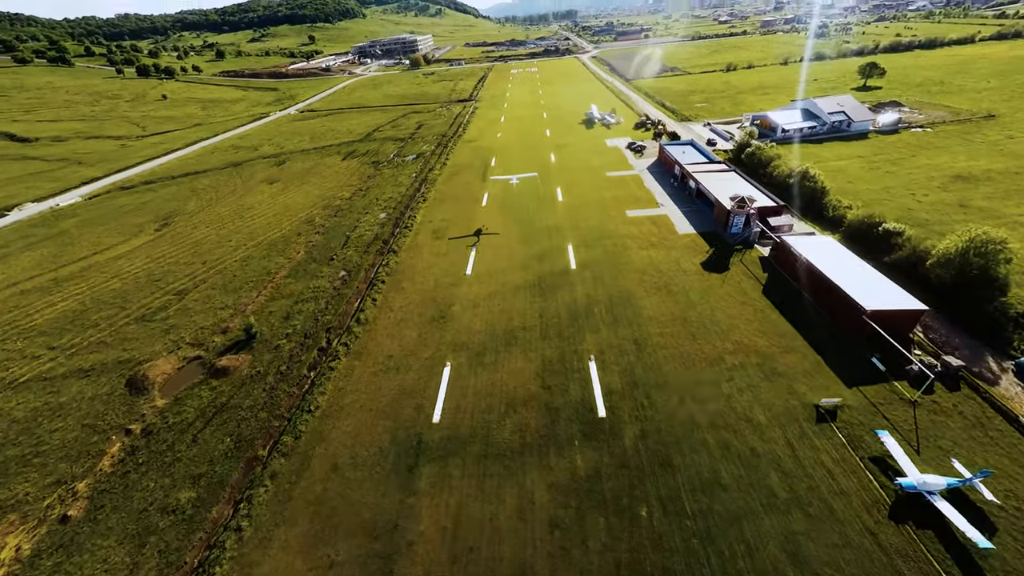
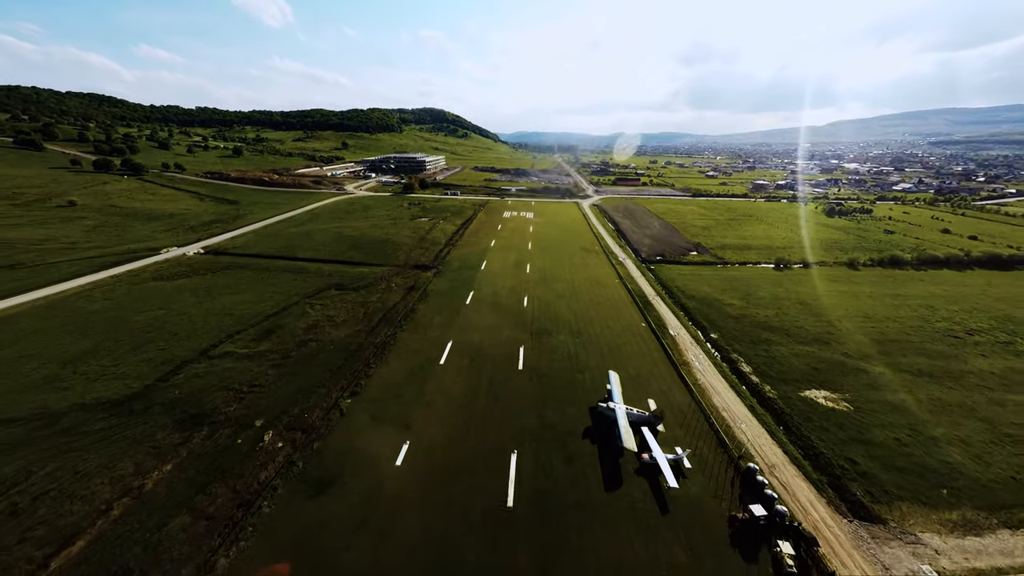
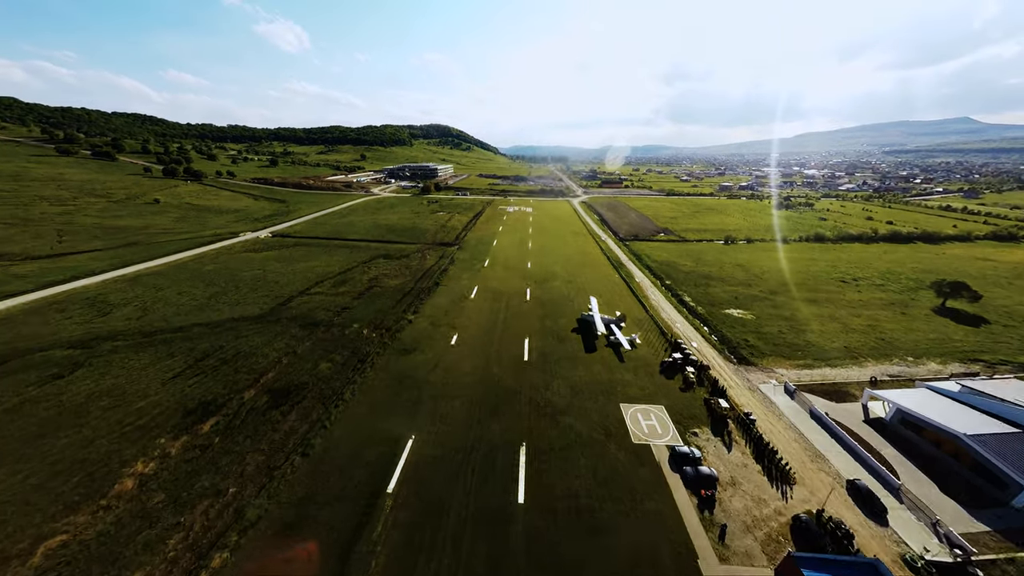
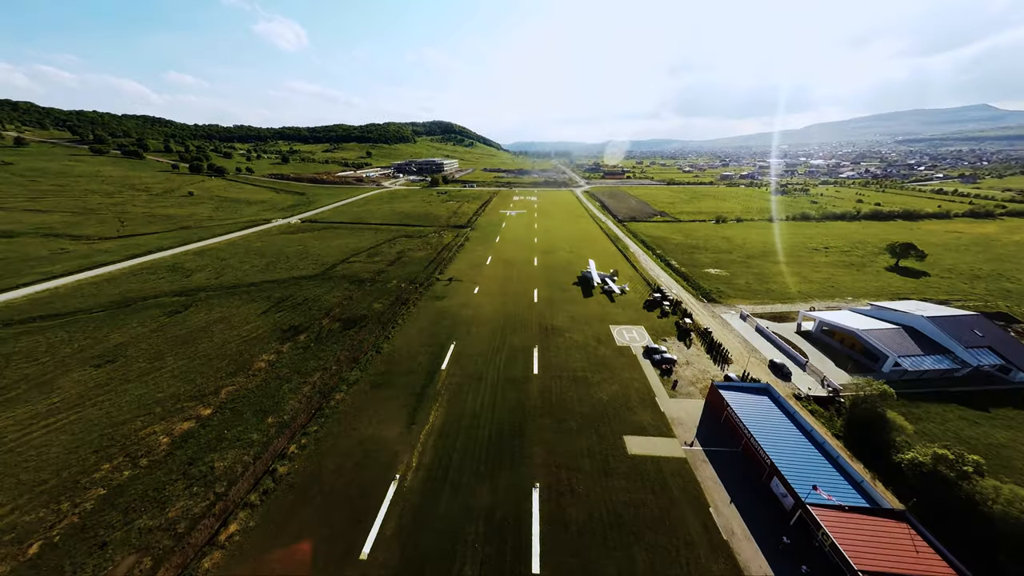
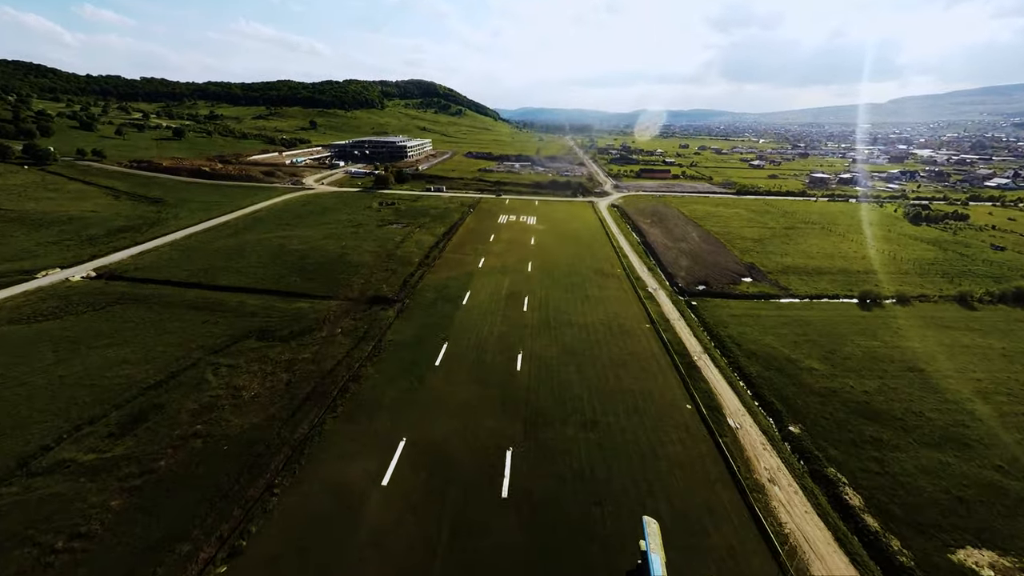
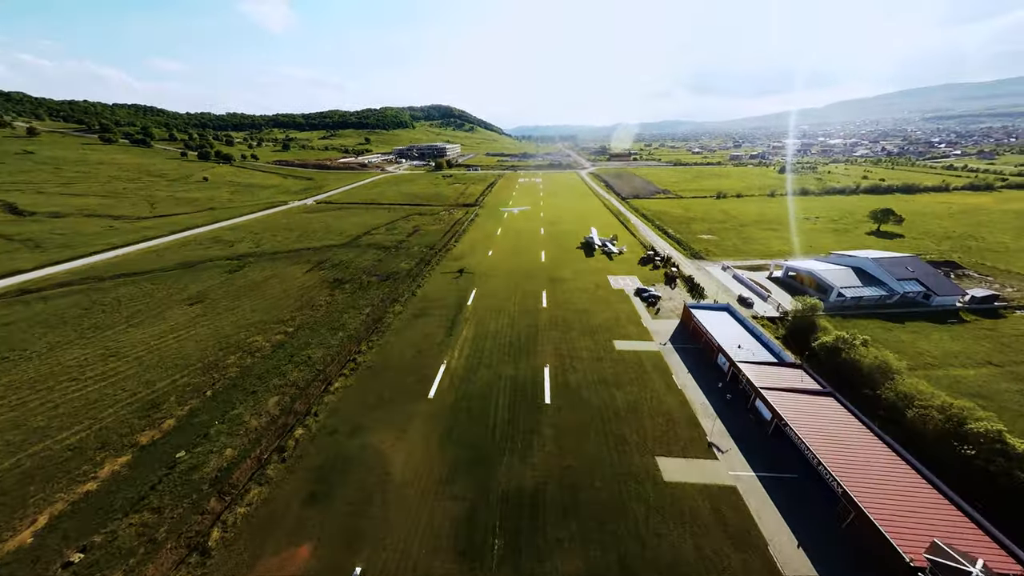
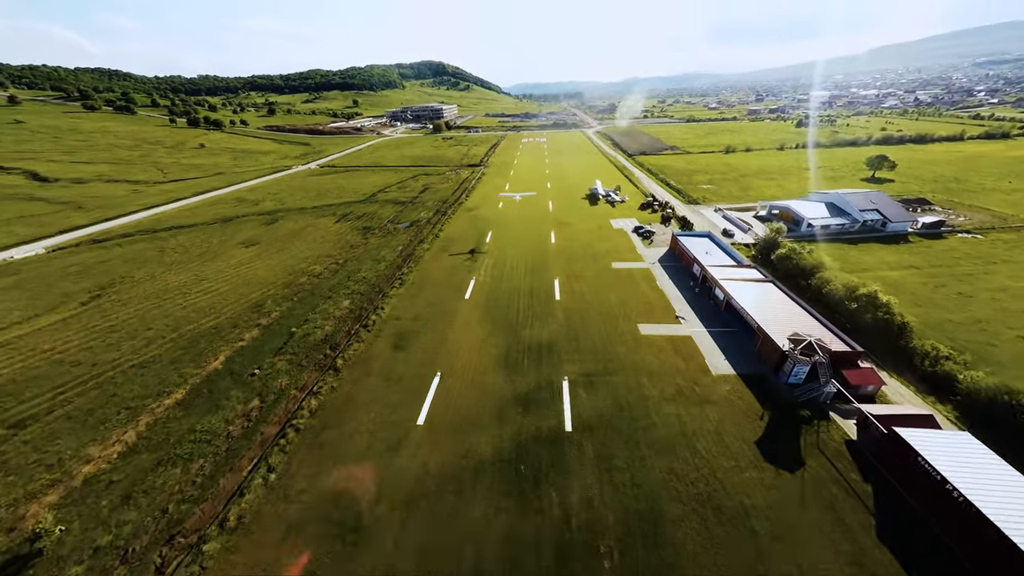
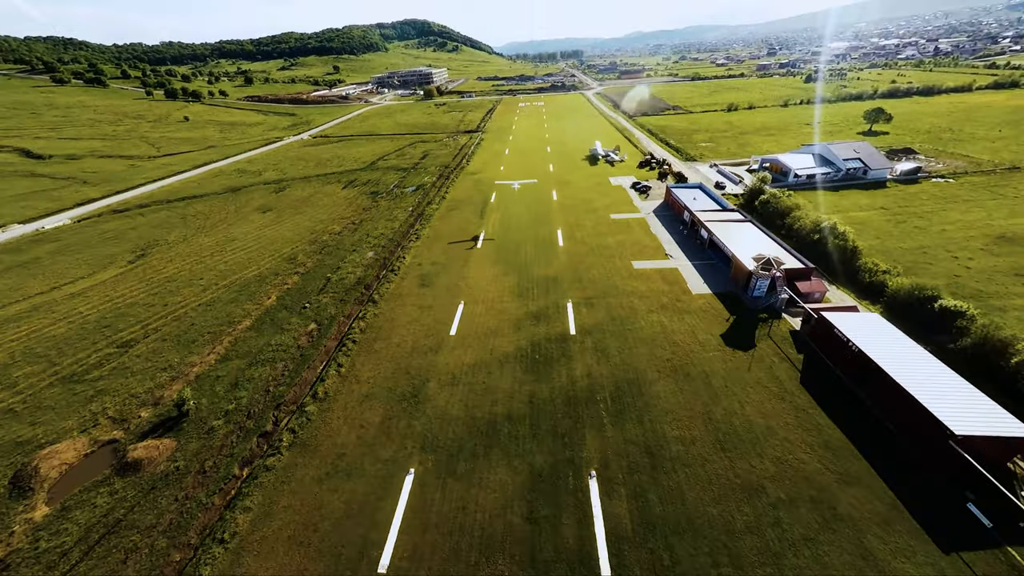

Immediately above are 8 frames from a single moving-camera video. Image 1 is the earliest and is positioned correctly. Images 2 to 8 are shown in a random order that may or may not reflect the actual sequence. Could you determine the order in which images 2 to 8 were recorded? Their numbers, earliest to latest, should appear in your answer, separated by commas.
8, 7, 6, 4, 3, 2, 5
